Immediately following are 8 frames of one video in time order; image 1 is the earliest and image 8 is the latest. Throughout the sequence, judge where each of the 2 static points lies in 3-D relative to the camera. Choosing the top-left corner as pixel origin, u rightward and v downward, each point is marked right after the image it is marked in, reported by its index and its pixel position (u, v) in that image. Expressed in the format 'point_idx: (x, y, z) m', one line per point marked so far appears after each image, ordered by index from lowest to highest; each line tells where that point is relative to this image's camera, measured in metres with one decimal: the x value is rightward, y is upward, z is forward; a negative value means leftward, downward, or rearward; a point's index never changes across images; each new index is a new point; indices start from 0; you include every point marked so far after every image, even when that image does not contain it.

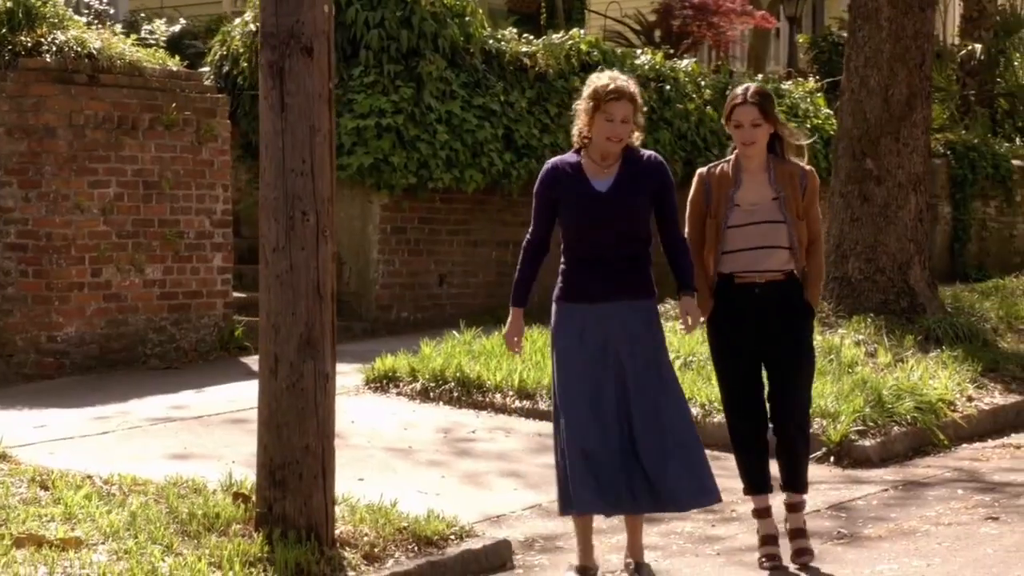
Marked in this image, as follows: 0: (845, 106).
0: (+2.4, +1.3, +11.3) m
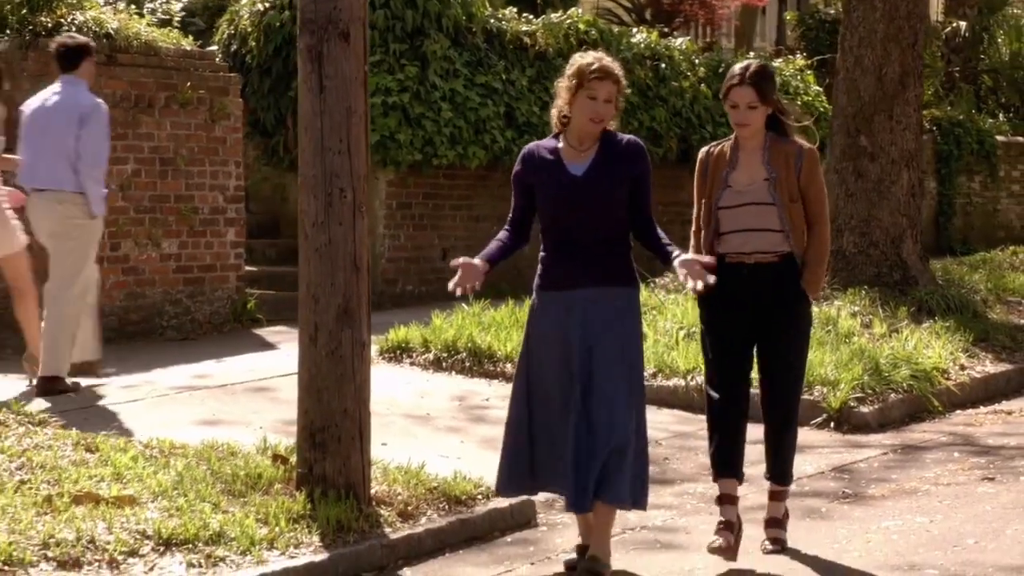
0: (+2.4, +1.5, +11.6) m
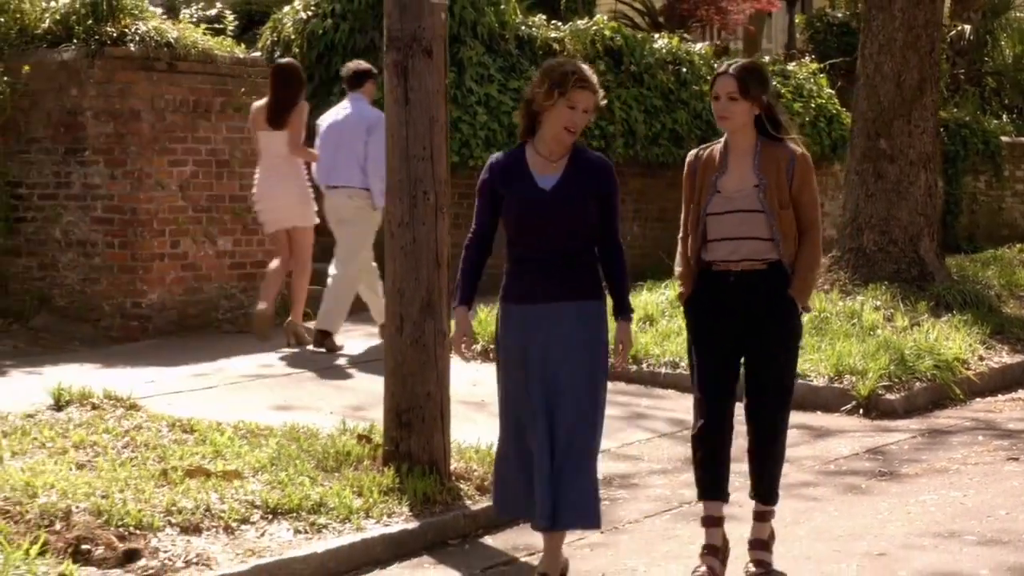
0: (+2.7, +1.5, +12.2) m
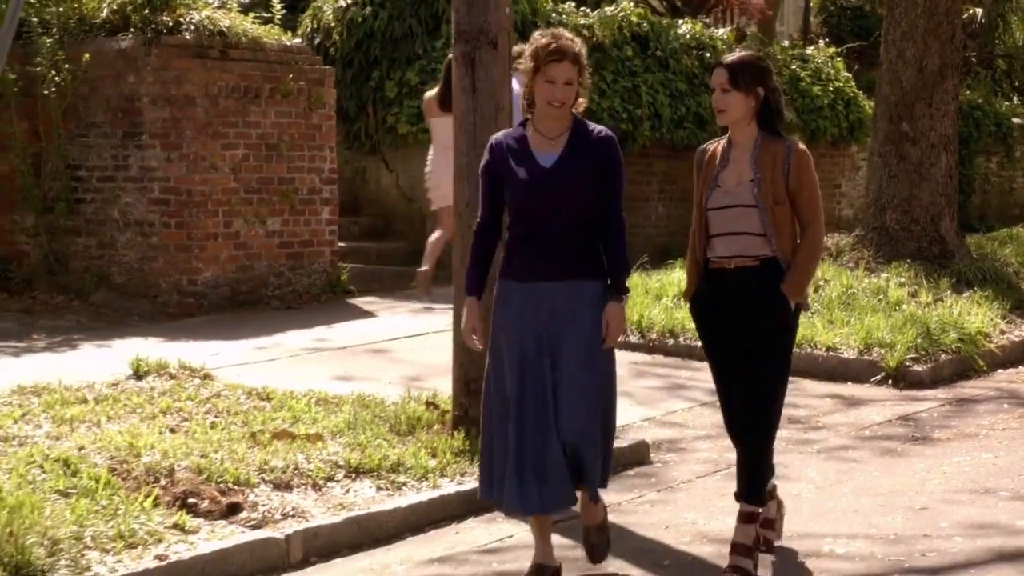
0: (+2.9, +1.7, +12.6) m
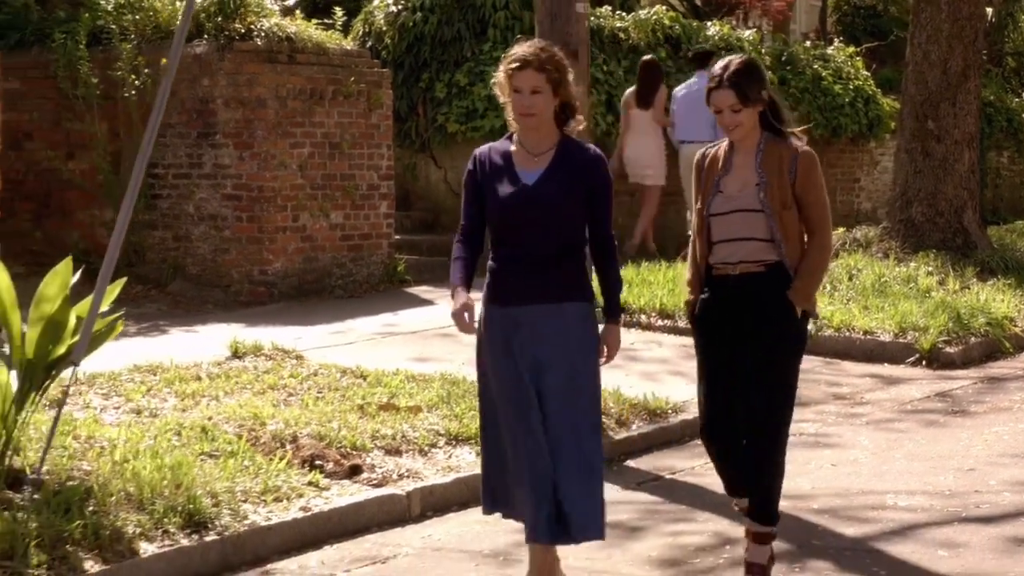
0: (+3.3, +1.8, +13.4) m
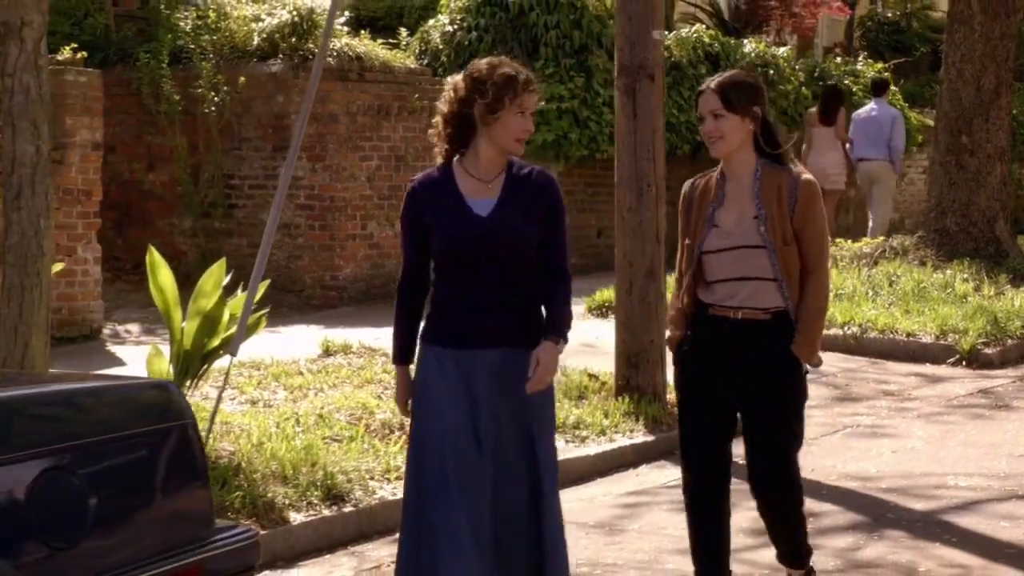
0: (+3.8, +1.7, +14.1) m
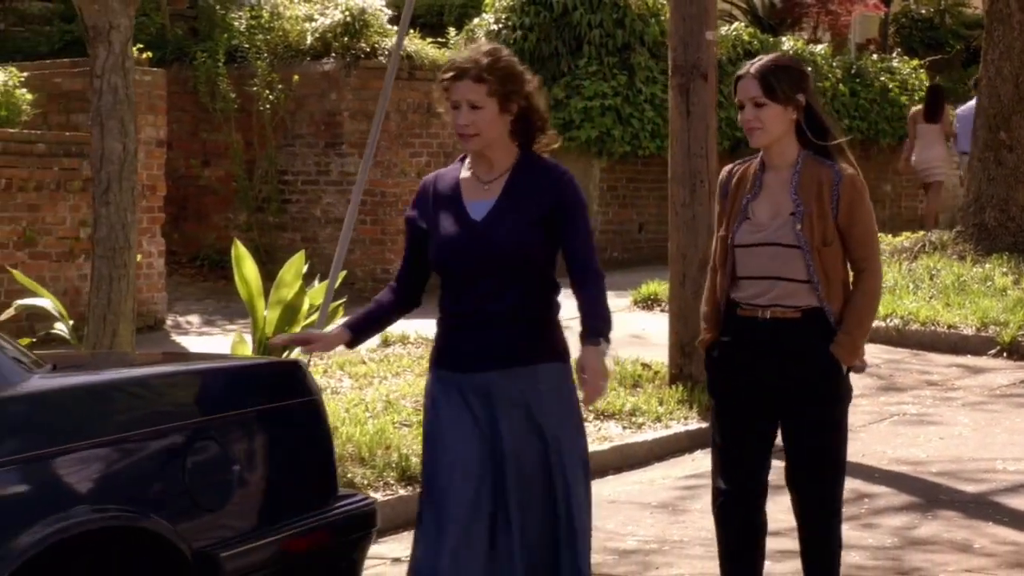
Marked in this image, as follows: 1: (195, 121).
0: (+4.2, +1.8, +14.3) m
1: (-2.7, +1.4, +13.4) m
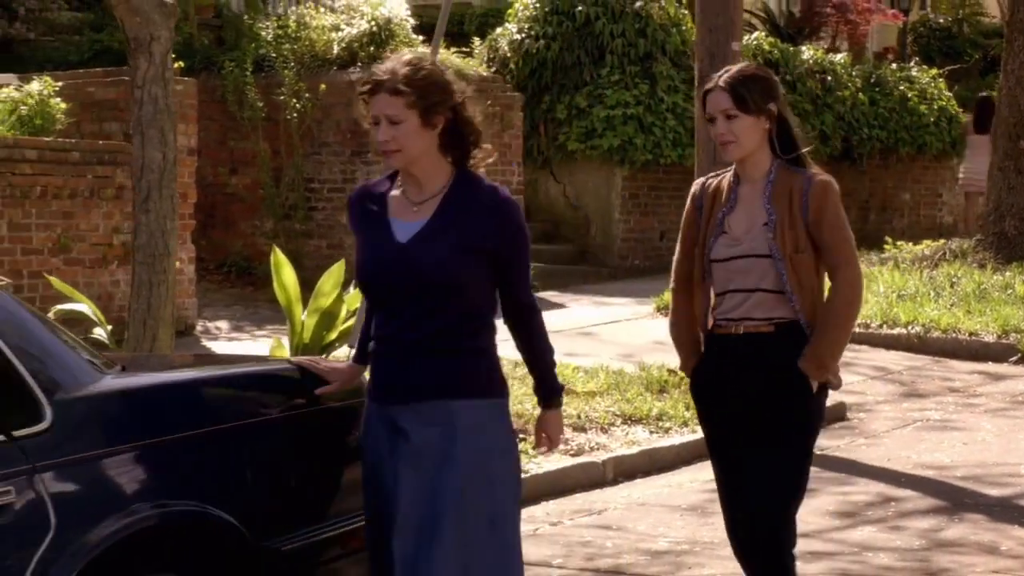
0: (+4.4, +1.7, +14.4) m
1: (-2.5, +1.4, +13.6) m
